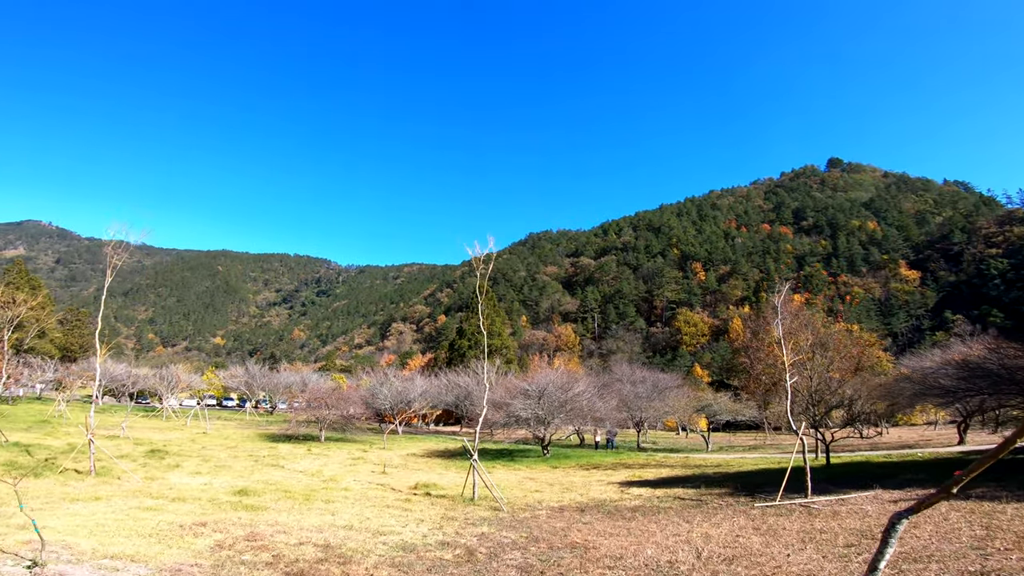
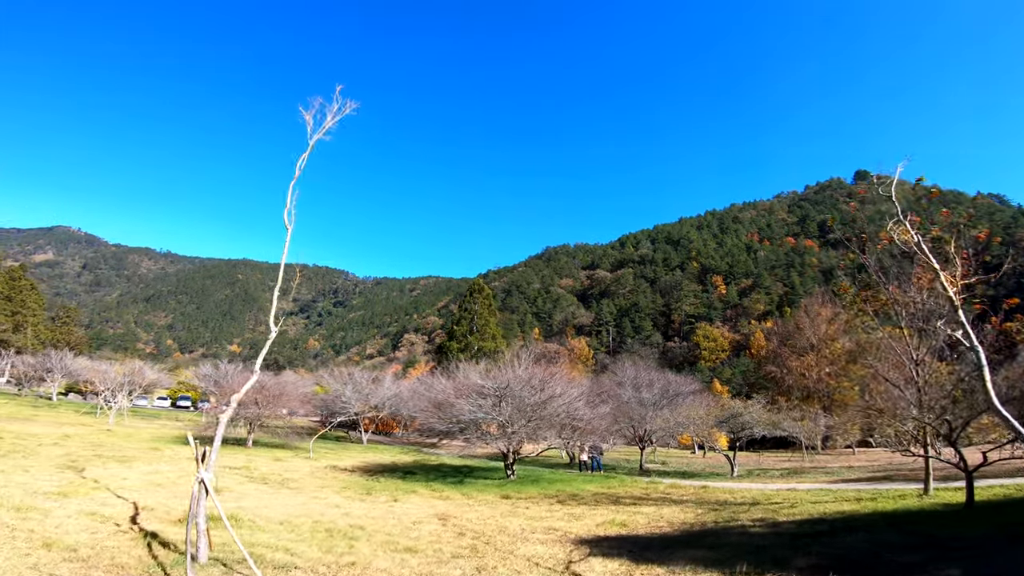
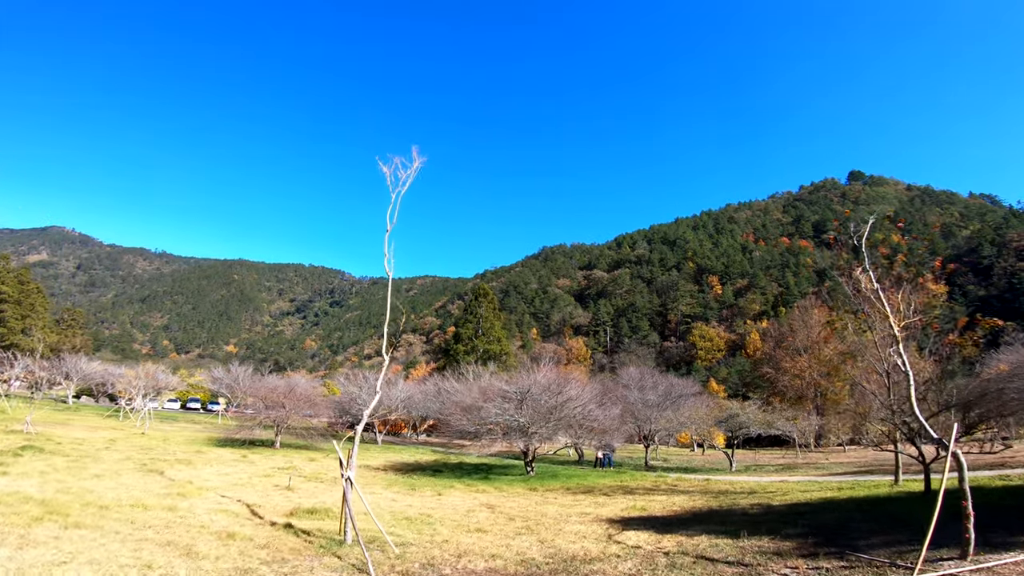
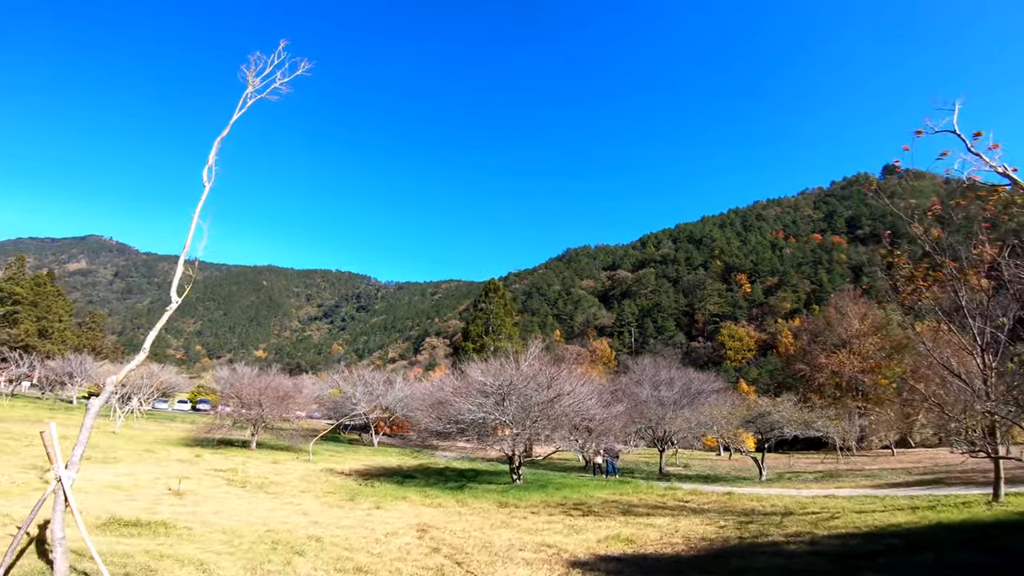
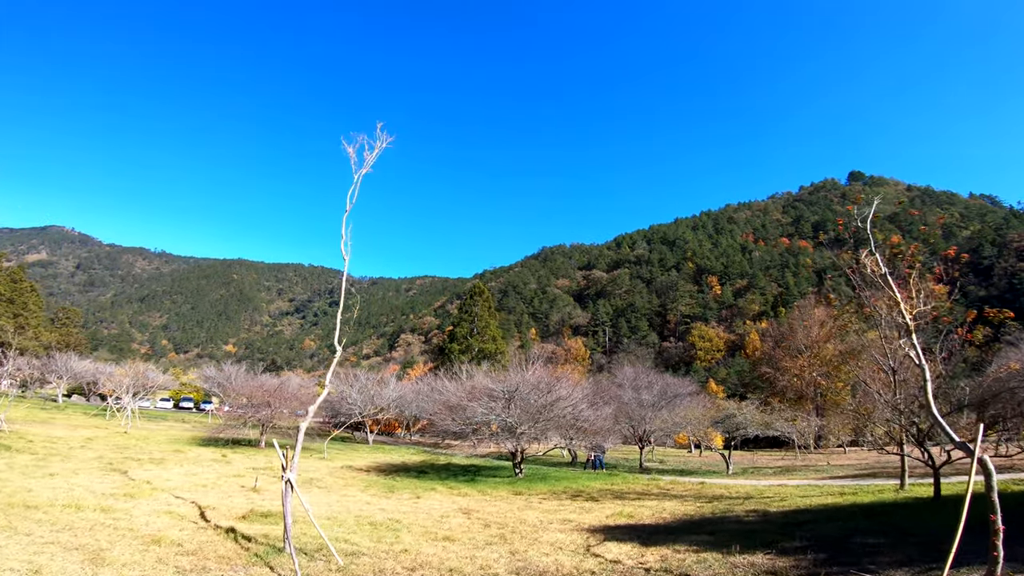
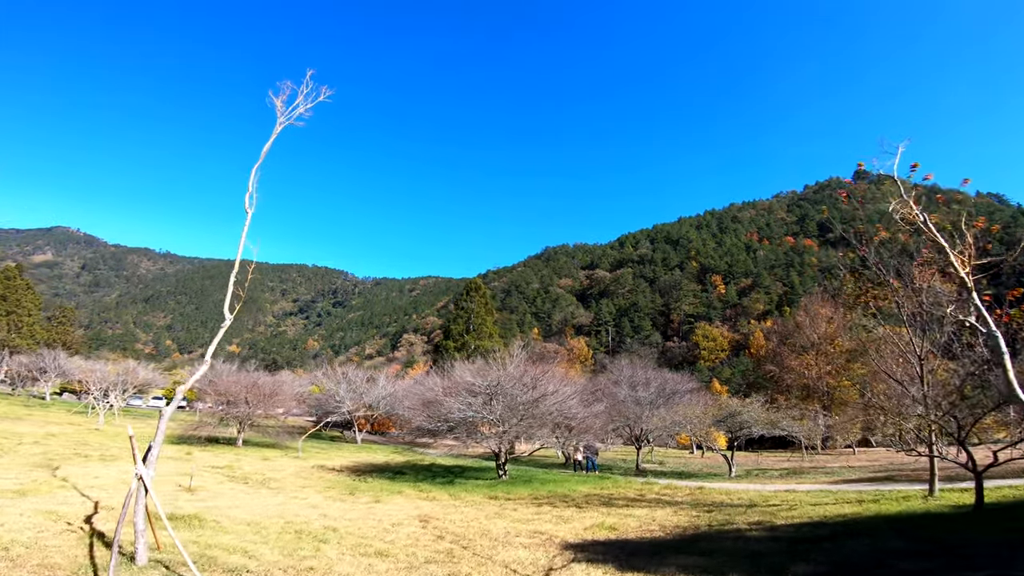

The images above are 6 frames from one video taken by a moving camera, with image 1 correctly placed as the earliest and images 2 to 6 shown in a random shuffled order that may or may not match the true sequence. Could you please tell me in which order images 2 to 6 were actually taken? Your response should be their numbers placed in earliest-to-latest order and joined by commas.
3, 5, 2, 6, 4
